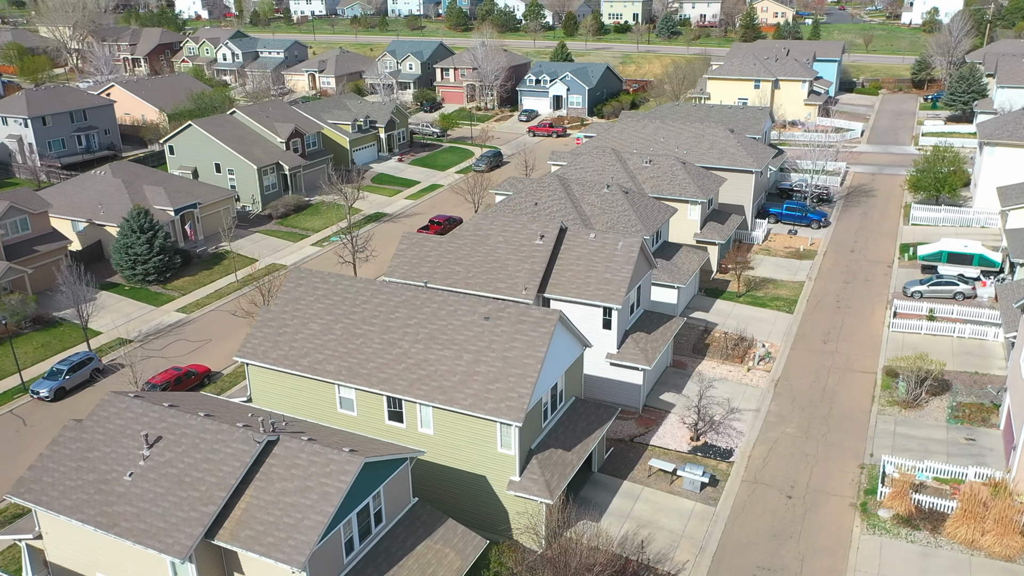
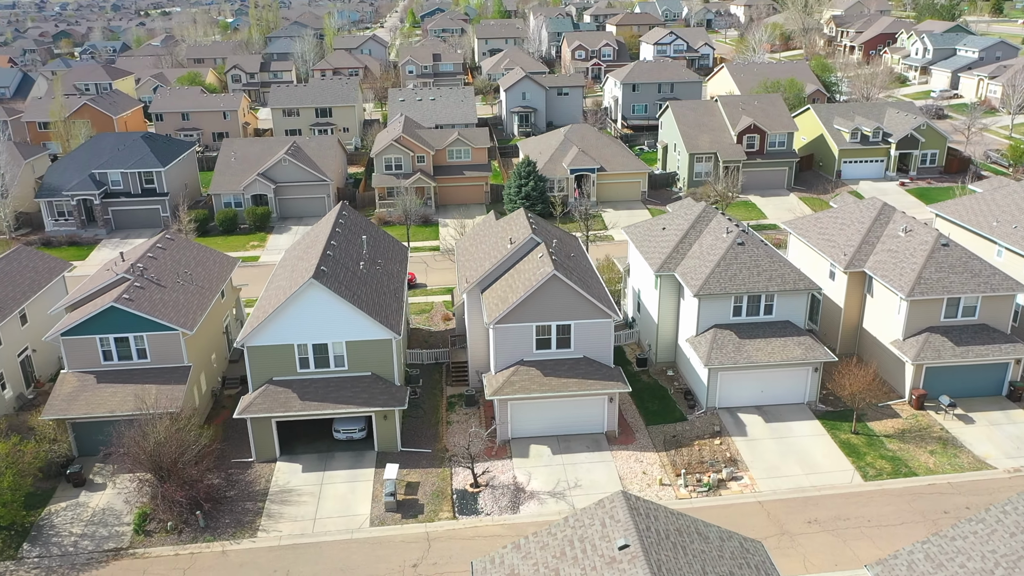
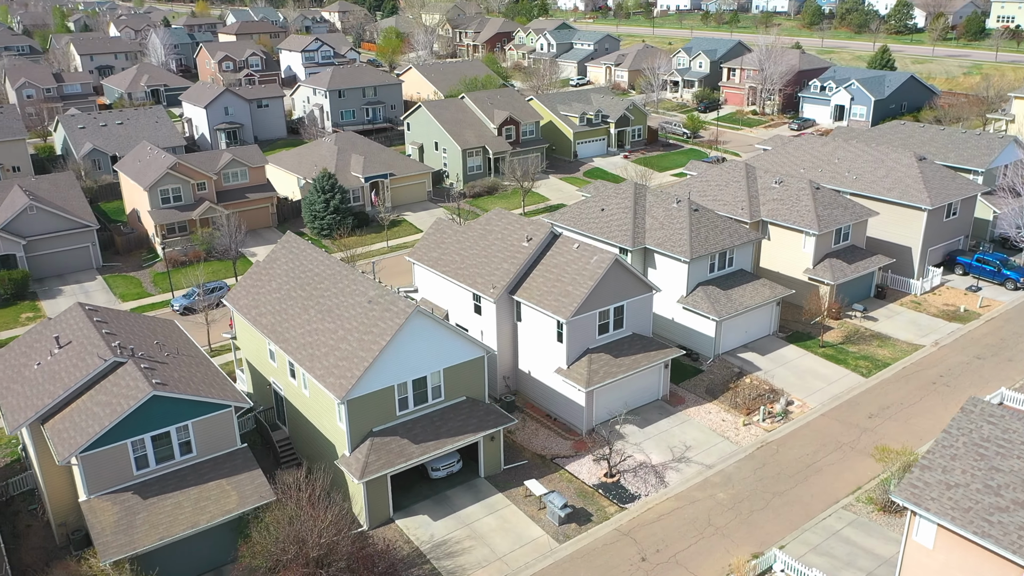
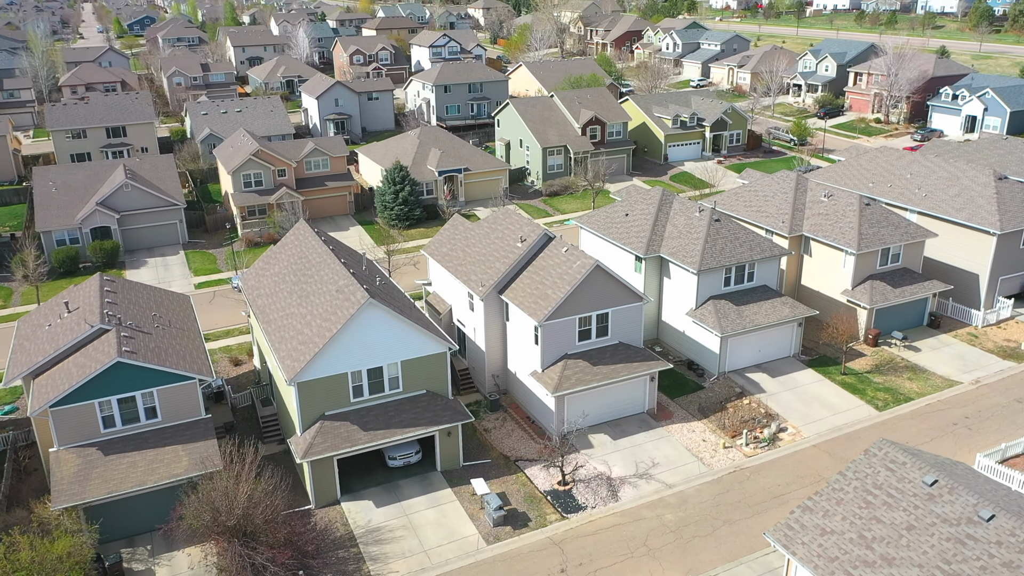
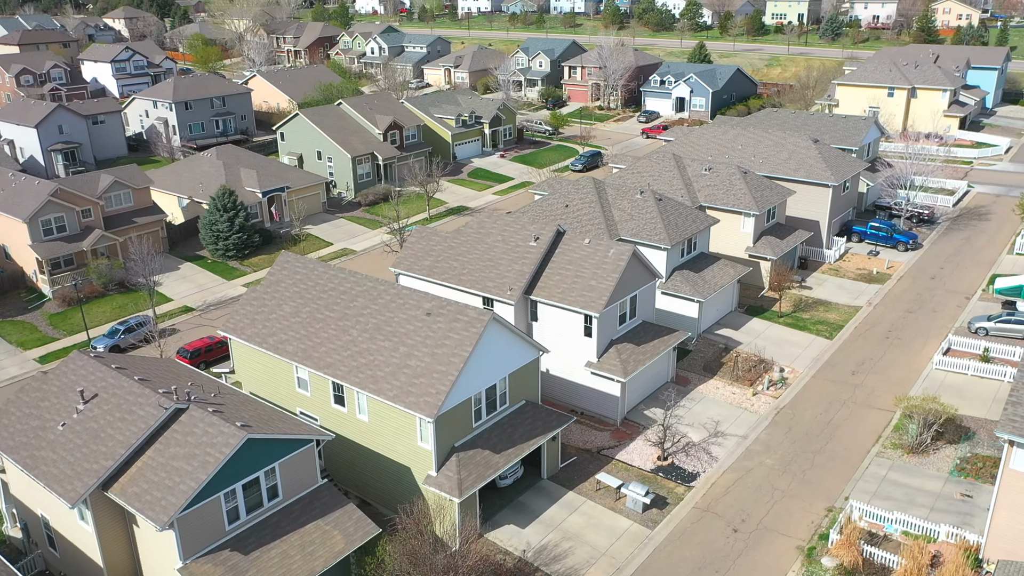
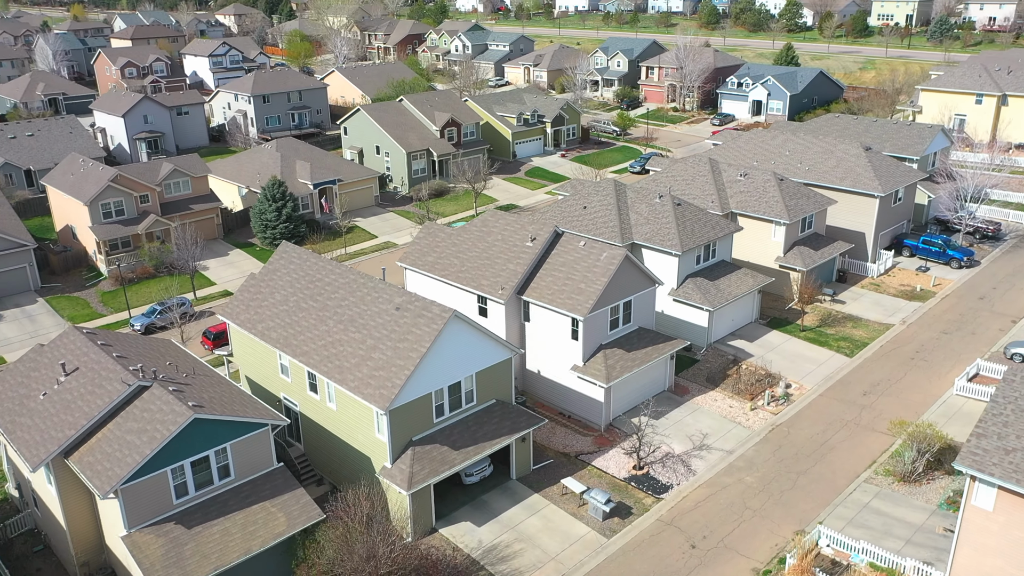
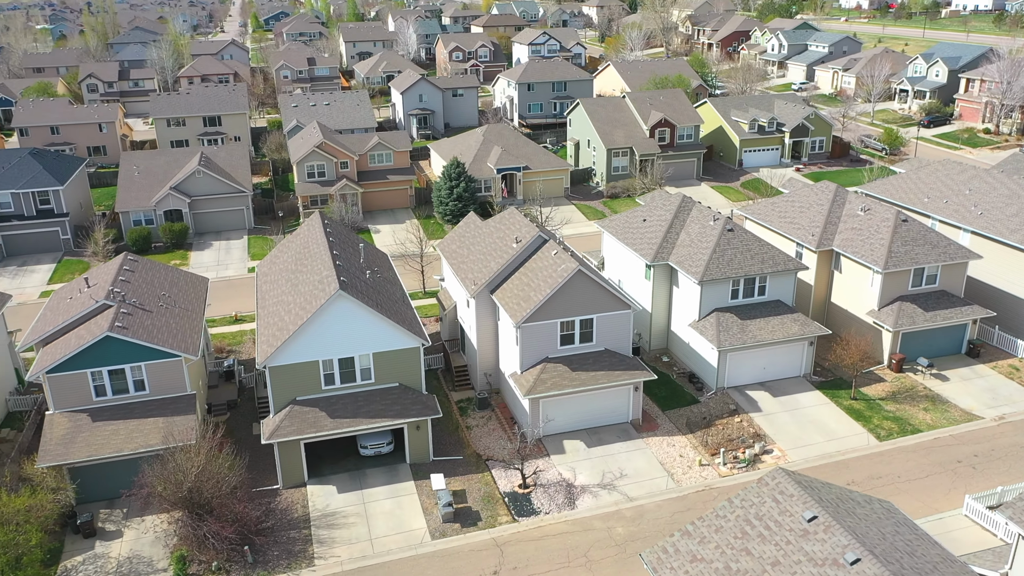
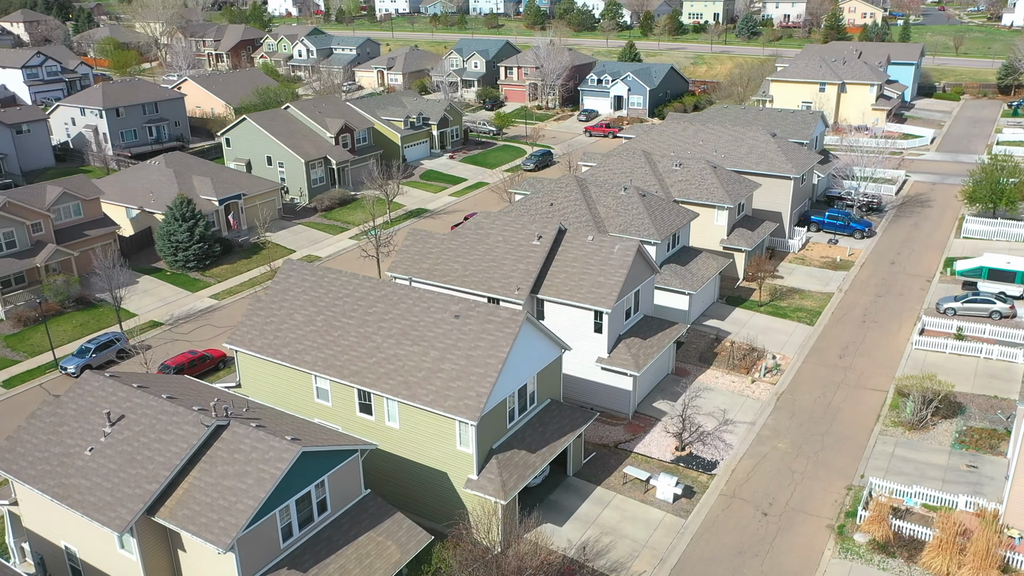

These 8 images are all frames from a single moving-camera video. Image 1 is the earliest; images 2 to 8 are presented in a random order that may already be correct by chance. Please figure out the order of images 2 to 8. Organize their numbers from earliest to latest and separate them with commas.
8, 5, 6, 3, 4, 7, 2
